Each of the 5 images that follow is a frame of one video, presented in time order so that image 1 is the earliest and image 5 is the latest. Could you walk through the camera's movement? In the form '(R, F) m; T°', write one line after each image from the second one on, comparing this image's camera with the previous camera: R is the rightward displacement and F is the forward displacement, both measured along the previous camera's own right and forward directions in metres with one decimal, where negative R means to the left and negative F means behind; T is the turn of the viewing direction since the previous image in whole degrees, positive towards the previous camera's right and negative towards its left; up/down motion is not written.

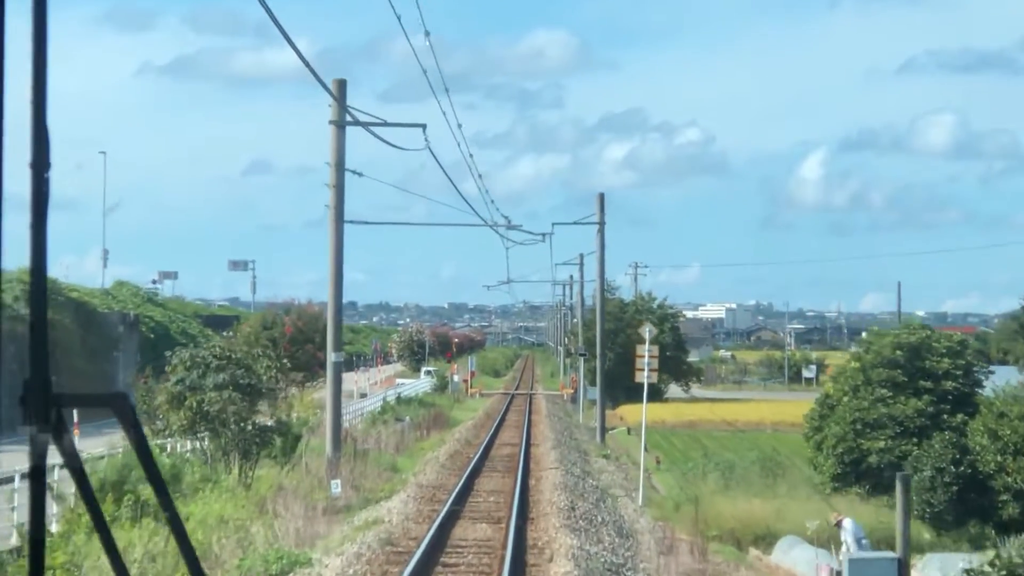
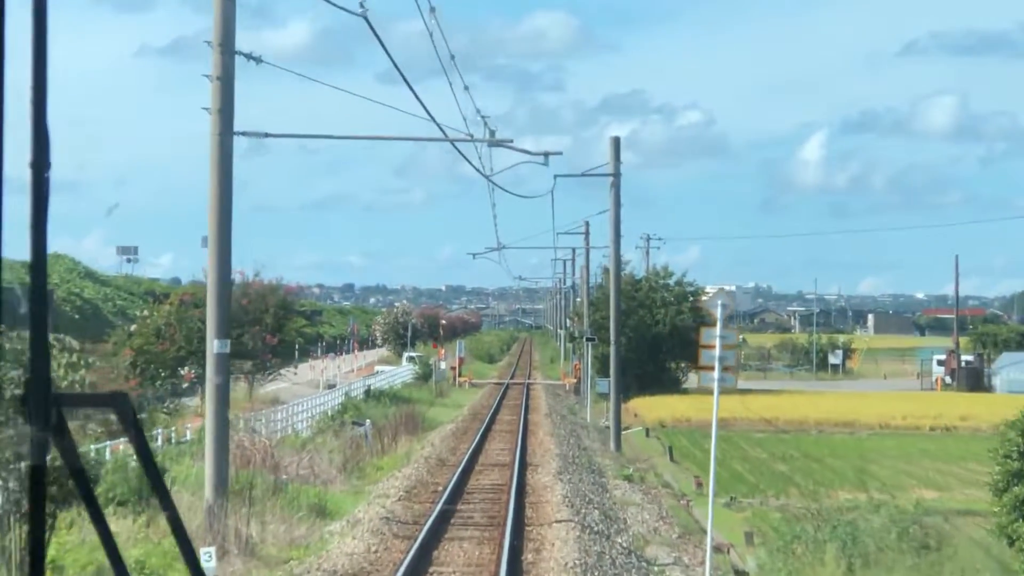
(0.0, +3.6) m; 0°
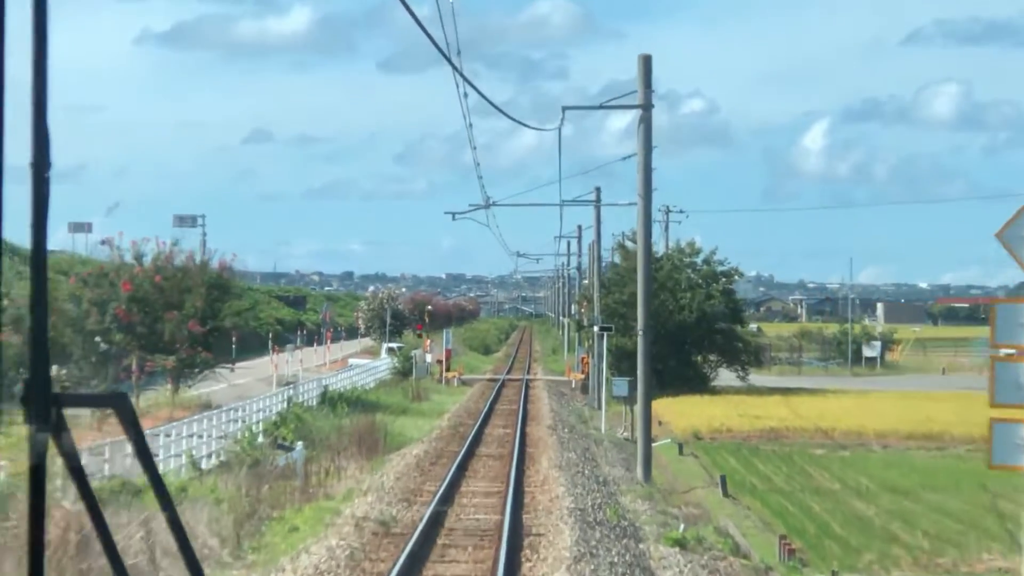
(0.0, +3.7) m; 0°
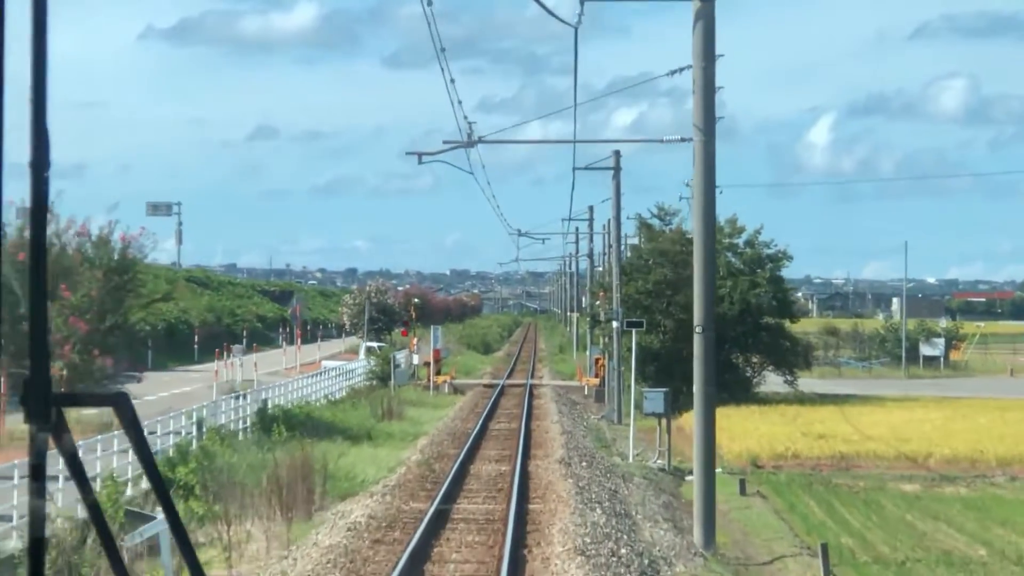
(0.0, +3.4) m; 0°
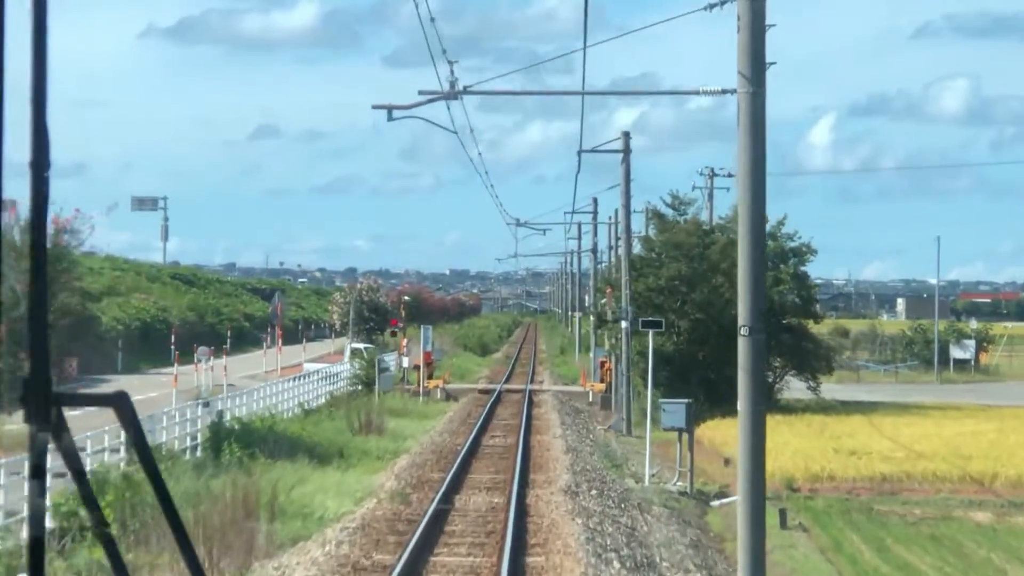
(0.0, +1.5) m; 0°
